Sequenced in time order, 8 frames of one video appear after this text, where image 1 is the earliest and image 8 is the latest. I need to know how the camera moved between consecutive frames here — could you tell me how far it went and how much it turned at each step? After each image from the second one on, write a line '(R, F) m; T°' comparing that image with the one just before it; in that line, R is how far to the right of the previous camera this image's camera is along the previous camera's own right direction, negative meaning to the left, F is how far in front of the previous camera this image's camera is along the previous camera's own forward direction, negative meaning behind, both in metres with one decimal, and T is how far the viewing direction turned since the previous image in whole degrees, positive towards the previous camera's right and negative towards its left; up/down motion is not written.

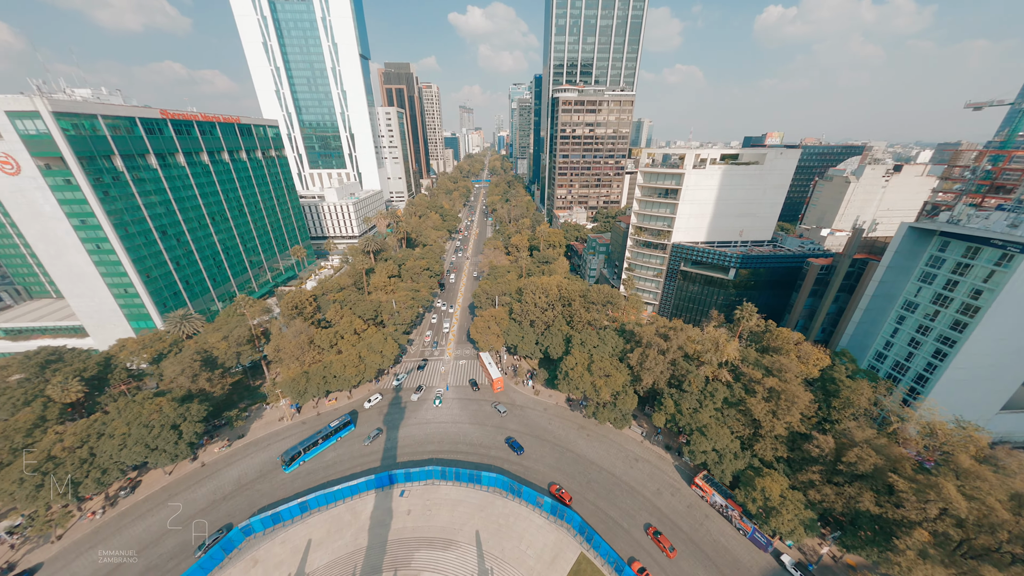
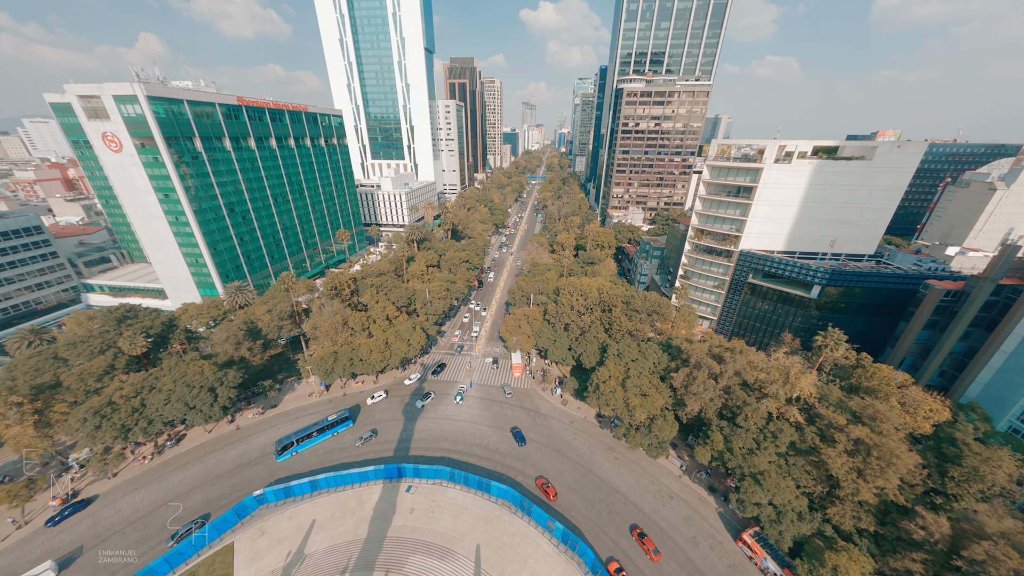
(+3.7, +4.7) m; -9°
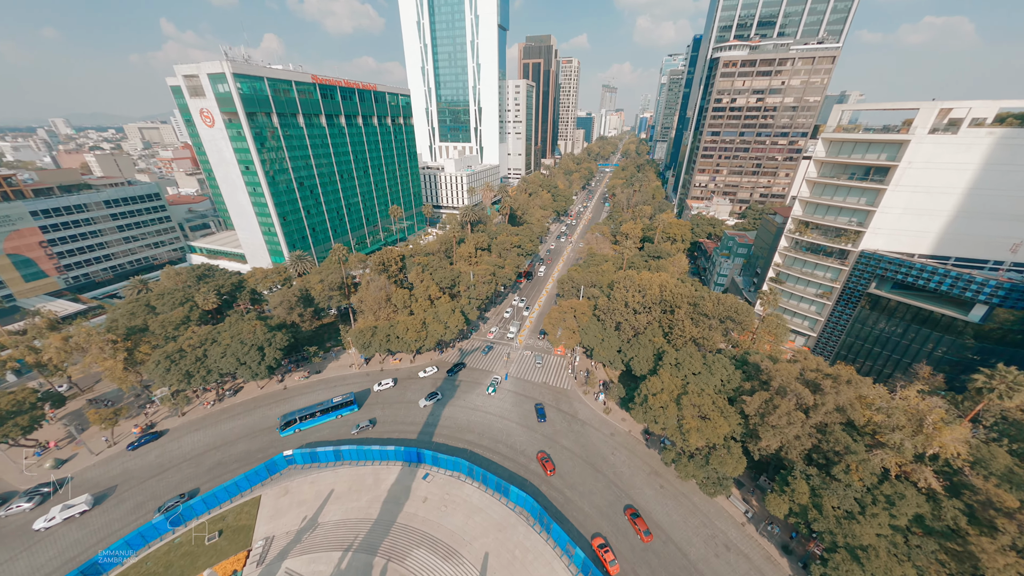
(+3.7, +6.0) m; -11°
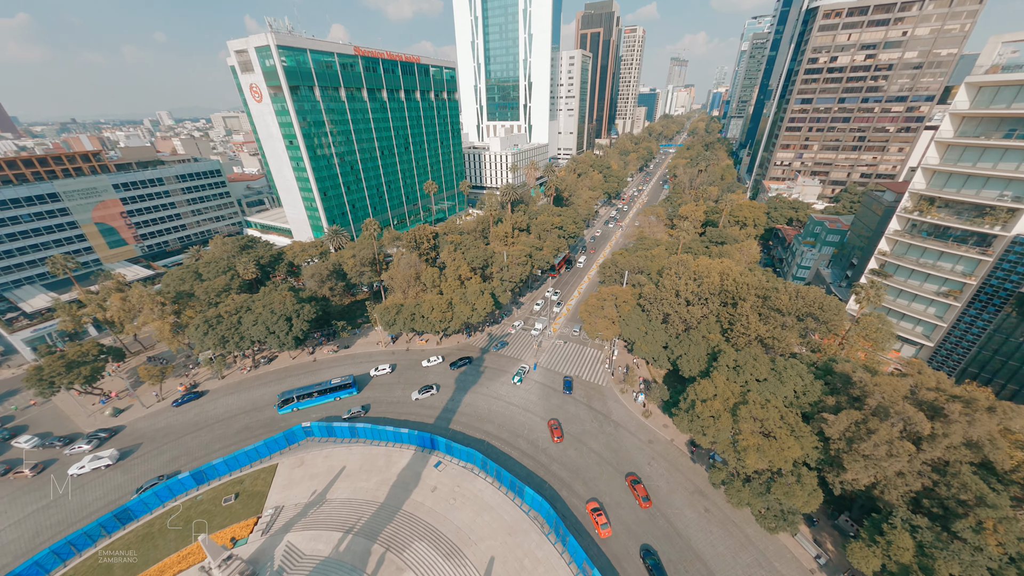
(+3.3, +5.6) m; -9°
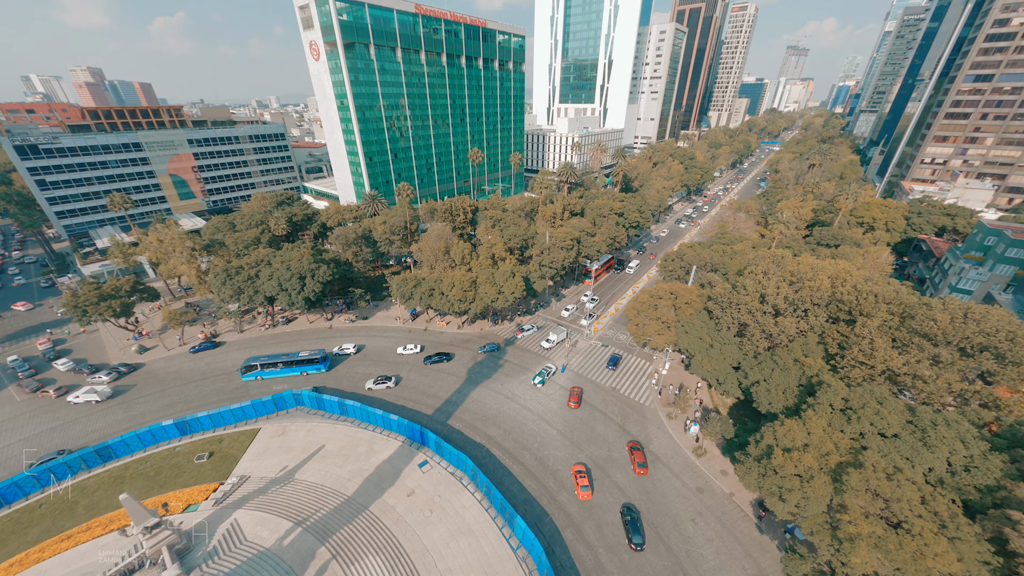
(+4.9, +9.7) m; -11°
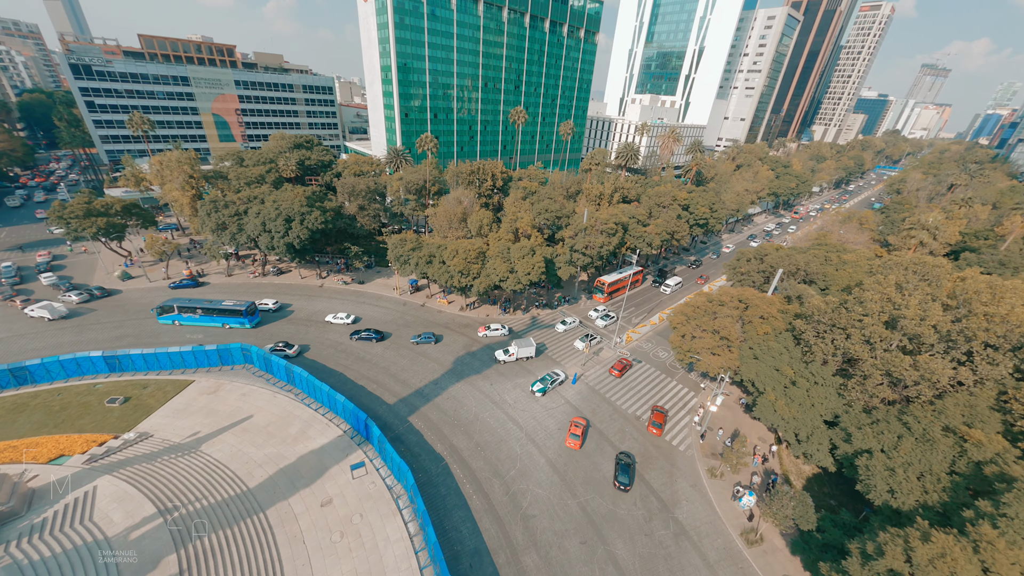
(+5.1, +11.4) m; -8°
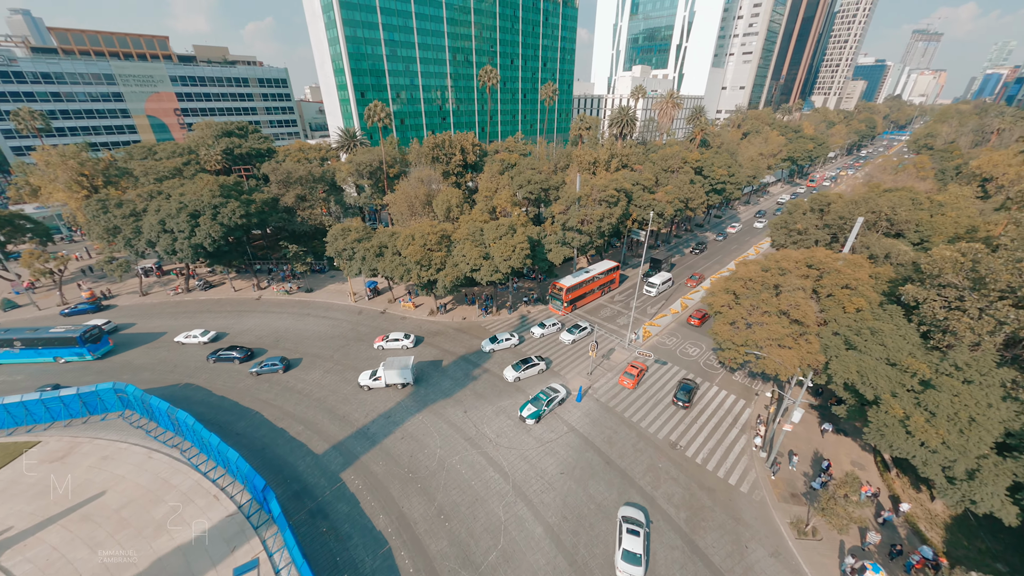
(+2.8, +10.8) m; -1°
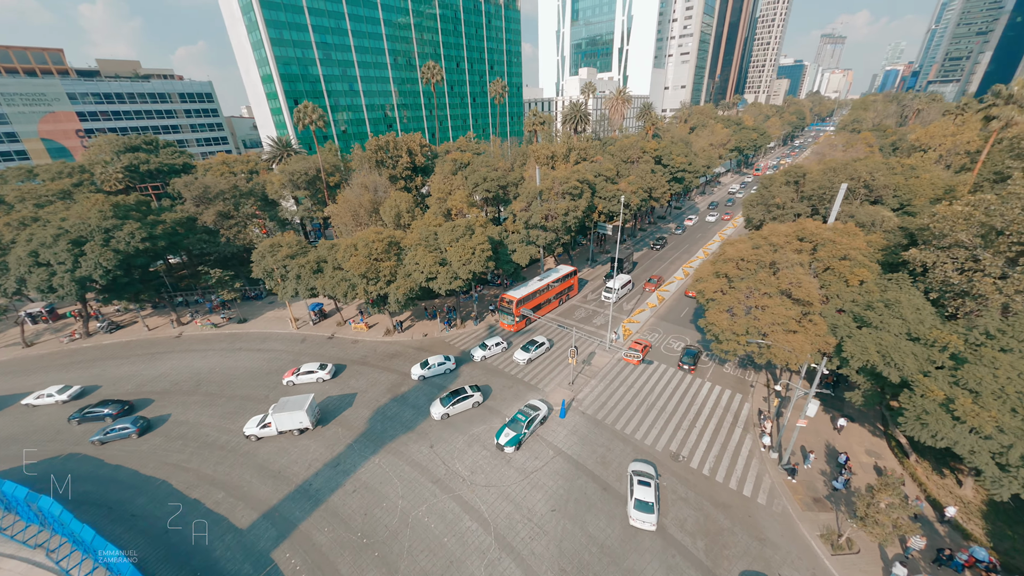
(+0.6, +3.9) m; +5°
